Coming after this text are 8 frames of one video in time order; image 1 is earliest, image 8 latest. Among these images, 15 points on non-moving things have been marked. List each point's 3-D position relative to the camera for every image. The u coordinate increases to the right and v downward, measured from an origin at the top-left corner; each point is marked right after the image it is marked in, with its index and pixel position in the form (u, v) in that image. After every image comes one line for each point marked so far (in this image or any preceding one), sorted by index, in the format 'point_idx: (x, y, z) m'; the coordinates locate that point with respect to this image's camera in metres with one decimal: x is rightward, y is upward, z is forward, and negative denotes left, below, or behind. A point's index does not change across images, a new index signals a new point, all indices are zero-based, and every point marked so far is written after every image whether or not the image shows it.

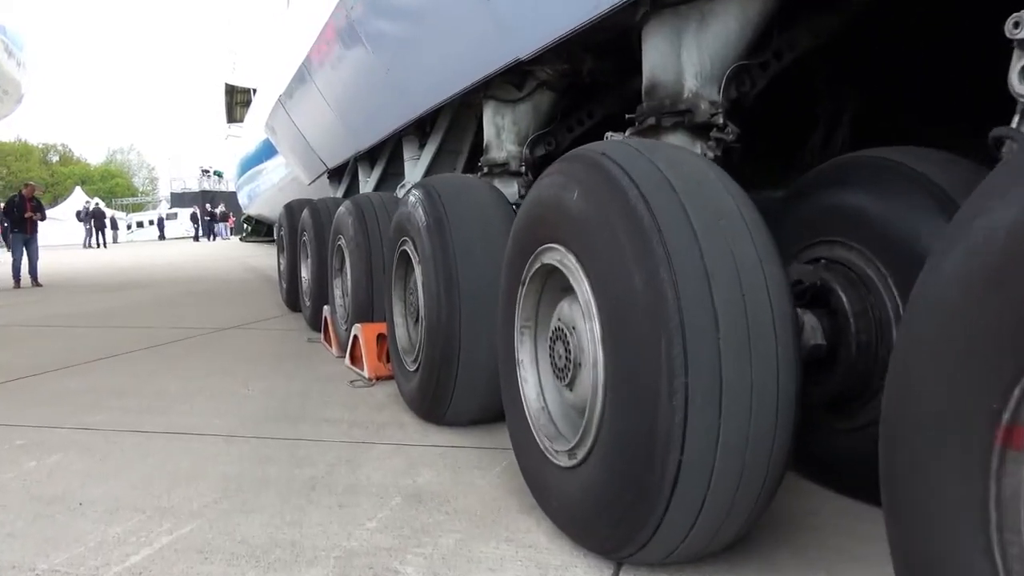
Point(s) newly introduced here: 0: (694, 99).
0: (+0.4, +0.4, +2.2) m
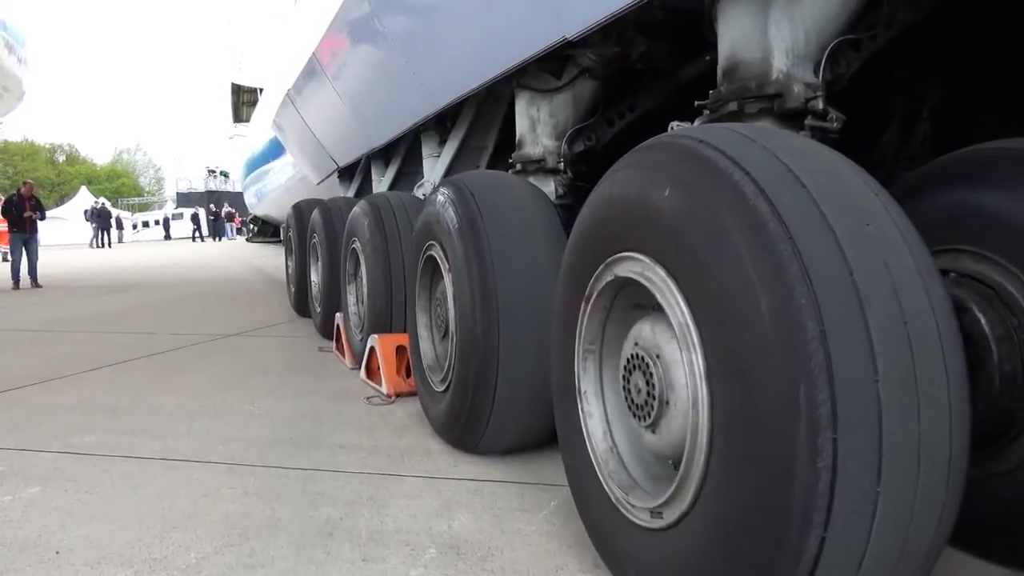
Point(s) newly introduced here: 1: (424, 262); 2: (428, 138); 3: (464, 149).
0: (+0.5, +0.3, +1.8) m
1: (-0.2, +0.1, +2.8) m
2: (-0.3, +0.6, +4.4) m
3: (-0.2, +0.5, +4.3) m
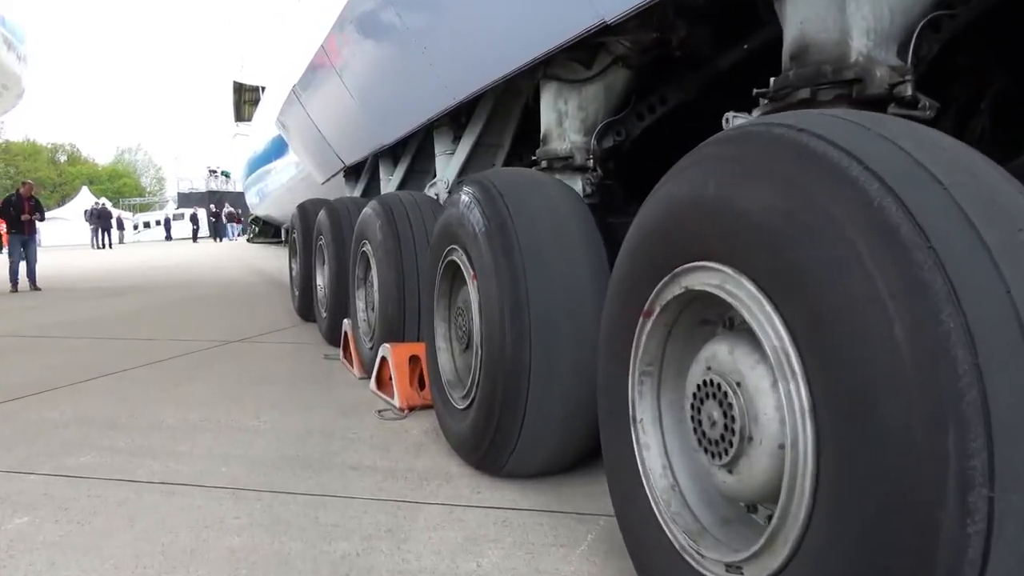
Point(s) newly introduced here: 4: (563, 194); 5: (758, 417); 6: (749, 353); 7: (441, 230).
0: (+0.5, +0.3, +1.6) m
1: (-0.2, 0.0, +2.6) m
2: (-0.3, +0.6, +4.2) m
3: (-0.1, +0.5, +4.0) m
4: (+0.1, +0.2, +2.2) m
5: (+0.3, -0.1, +1.2) m
6: (+0.3, -0.1, +1.2) m
7: (-0.2, +0.1, +2.6) m
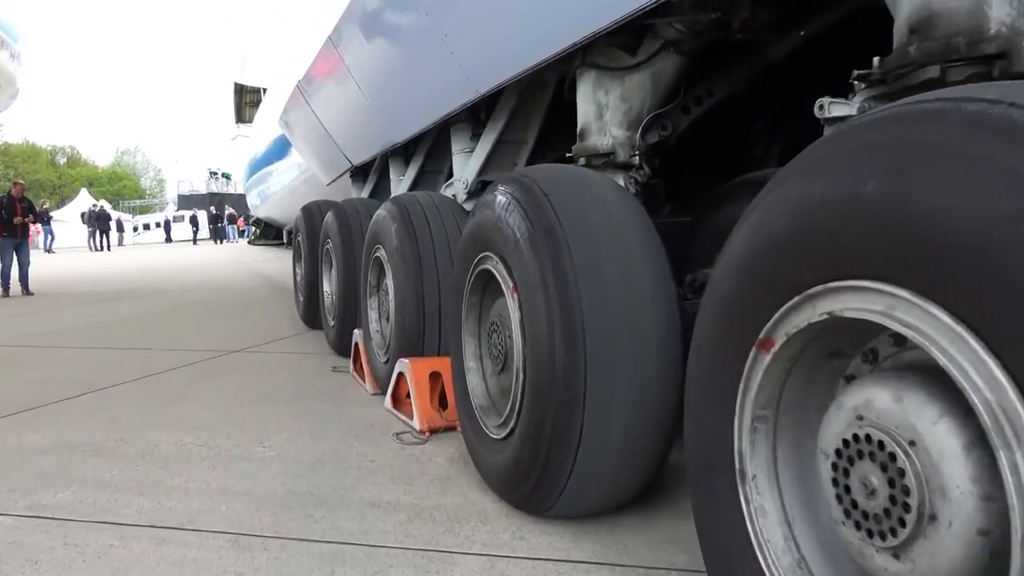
0: (+0.6, +0.3, +1.3) m
1: (-0.1, 0.0, +2.3) m
2: (-0.2, +0.6, +3.9) m
3: (0.0, +0.5, +3.7) m
4: (+0.2, +0.2, +1.9) m
5: (+0.3, -0.2, +0.9) m
6: (+0.3, -0.1, +0.9) m
7: (-0.1, +0.1, +2.3) m
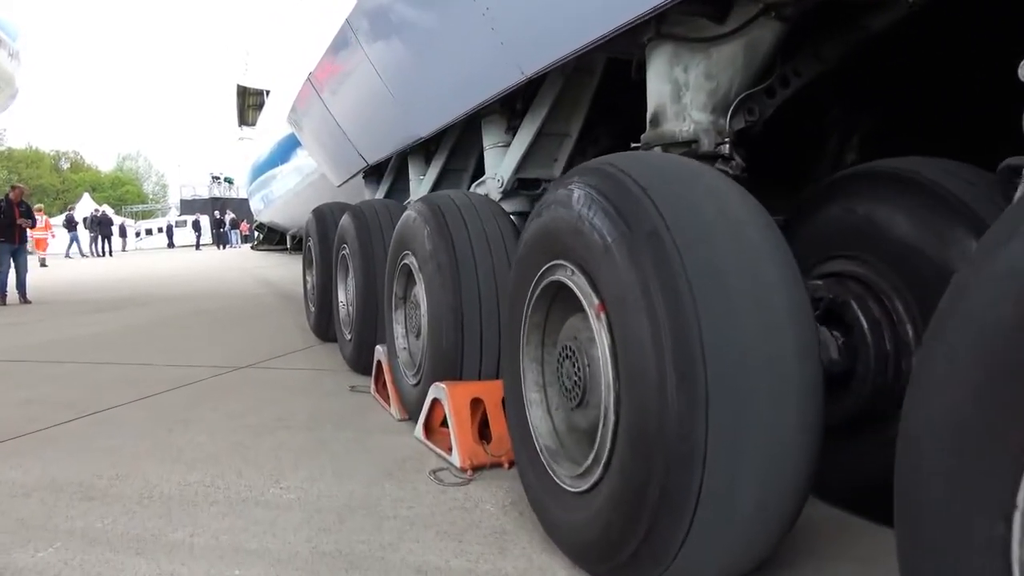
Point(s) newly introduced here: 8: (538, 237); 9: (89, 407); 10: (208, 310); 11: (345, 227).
0: (+0.7, +0.3, +0.9) m
1: (0.0, 0.0, +1.9) m
2: (-0.1, +0.5, +3.5) m
3: (+0.1, +0.5, +3.3) m
4: (+0.3, +0.1, +1.5) m
5: (+0.5, -0.2, +0.5) m
6: (+0.5, -0.1, +0.5) m
7: (0.0, +0.1, +1.9) m
8: (0.0, +0.1, +1.8) m
9: (-1.4, -0.4, +3.5) m
10: (-2.0, -0.1, +7.4) m
11: (-0.6, +0.2, +4.2) m
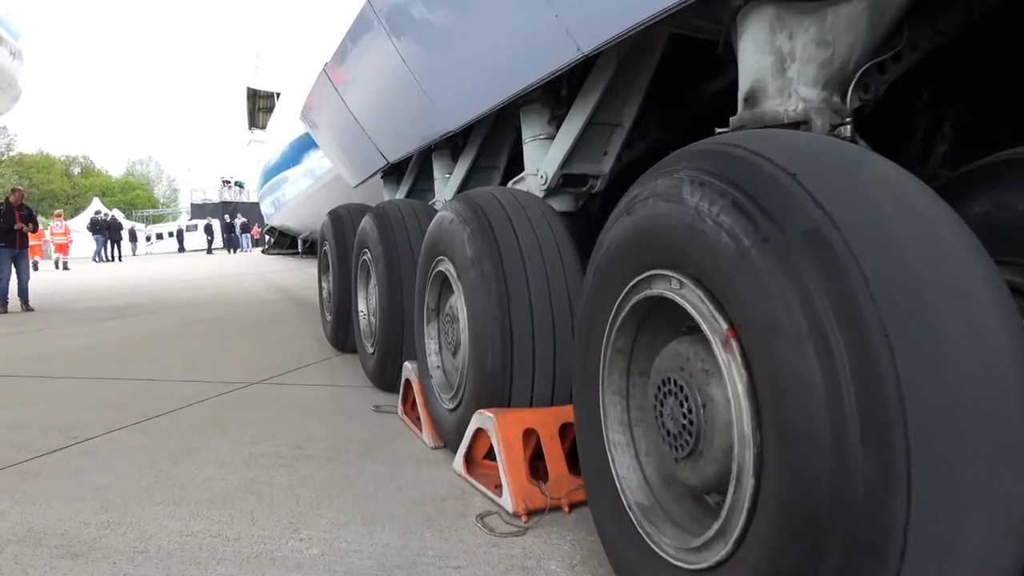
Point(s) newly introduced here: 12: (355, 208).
0: (+0.8, +0.3, +0.5) m
1: (+0.2, 0.0, +1.5) m
2: (+0.1, +0.5, +3.2) m
3: (+0.2, +0.4, +3.0) m
4: (+0.4, +0.1, +1.2) m
5: (+0.6, -0.2, +0.1) m
6: (+0.6, -0.1, +0.1) m
7: (+0.1, +0.1, +1.5) m
8: (+0.2, +0.1, +1.5) m
9: (-1.2, -0.4, +3.2) m
10: (-1.9, -0.2, +7.0) m
11: (-0.5, +0.2, +3.8) m
12: (-0.7, +0.4, +4.8) m
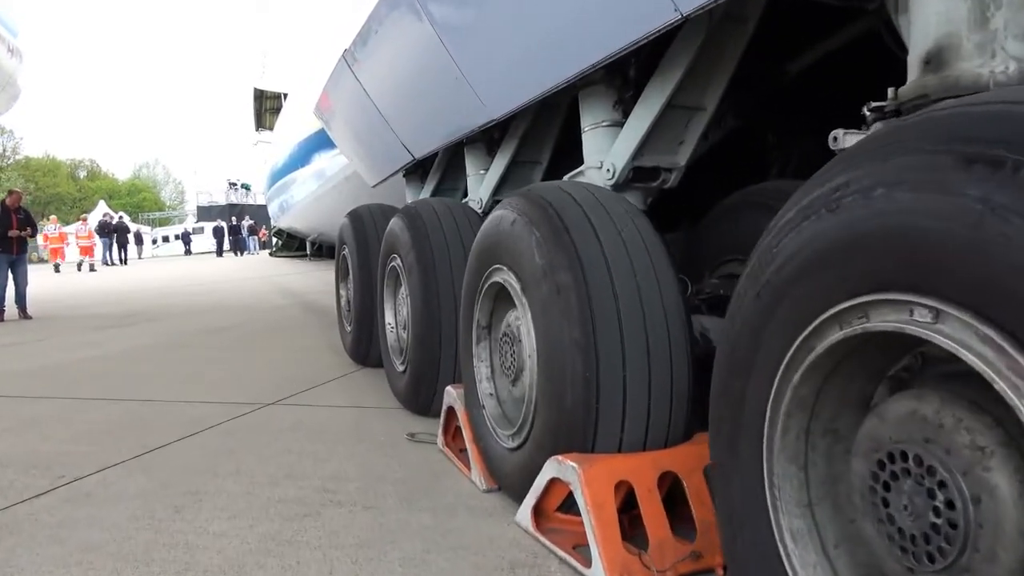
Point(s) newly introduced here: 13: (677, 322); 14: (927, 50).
0: (+0.9, +0.2, +0.1) m
1: (+0.3, -0.1, +1.0) m
2: (+0.2, +0.5, +2.7) m
3: (+0.4, +0.4, +2.5) m
4: (+0.5, +0.1, +0.7) m
5: (+0.7, -0.2, -0.4) m
6: (+0.7, -0.2, -0.3) m
7: (+0.3, 0.0, +1.1) m
8: (+0.3, 0.0, +1.0) m
9: (-1.1, -0.4, +2.7) m
10: (-1.7, -0.2, +6.6) m
11: (-0.4, +0.2, +3.4) m
12: (-0.5, +0.3, +4.4) m
13: (+0.3, -0.1, +1.9) m
14: (+0.5, +0.3, +1.4) m
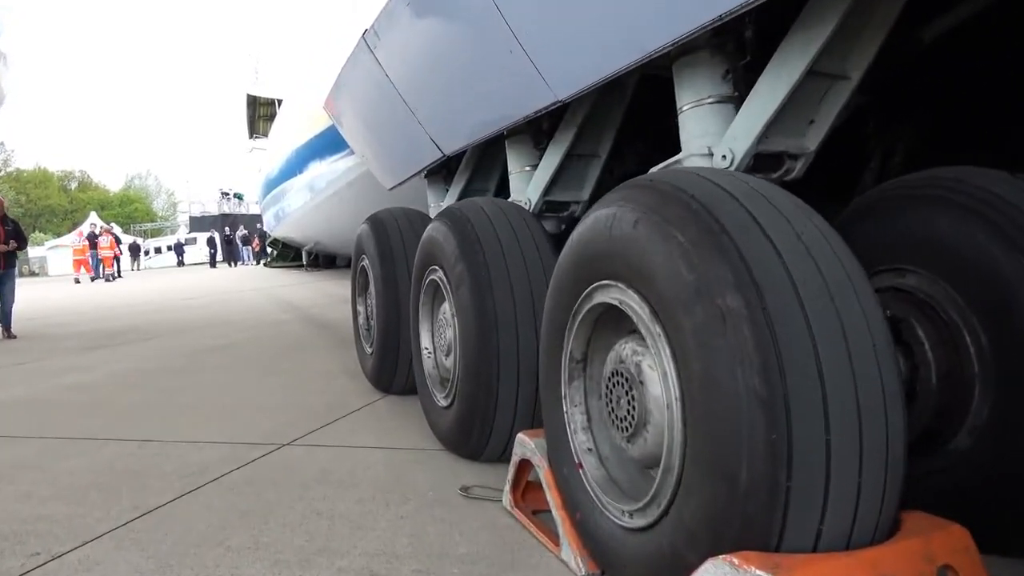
0: (+1.1, +0.2, -0.5) m
1: (+0.5, -0.1, +0.5) m
2: (+0.4, +0.4, +2.2) m
3: (+0.5, +0.4, +2.0) m
4: (+0.7, +0.1, +0.2) m
5: (+0.9, -0.2, -0.9) m
6: (+0.9, -0.2, -0.9) m
7: (+0.5, 0.0, +0.5) m
8: (+0.5, 0.0, +0.5) m
9: (-0.9, -0.5, +2.2) m
10: (-1.6, -0.3, +6.0) m
11: (-0.2, +0.1, +2.8) m
12: (-0.4, +0.3, +3.9) m
13: (+0.5, -0.1, +1.3) m
14: (+0.7, +0.3, +0.9) m
